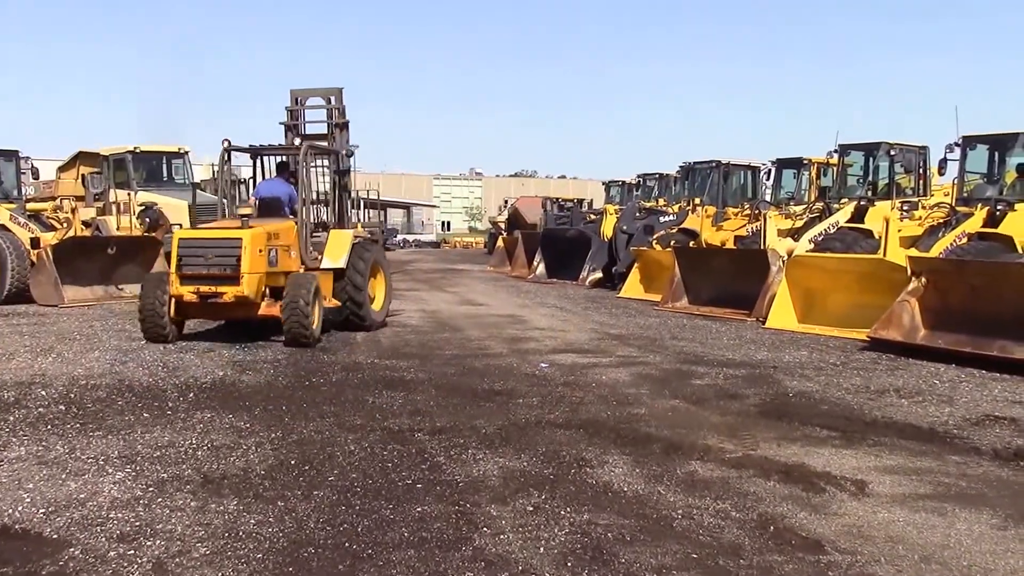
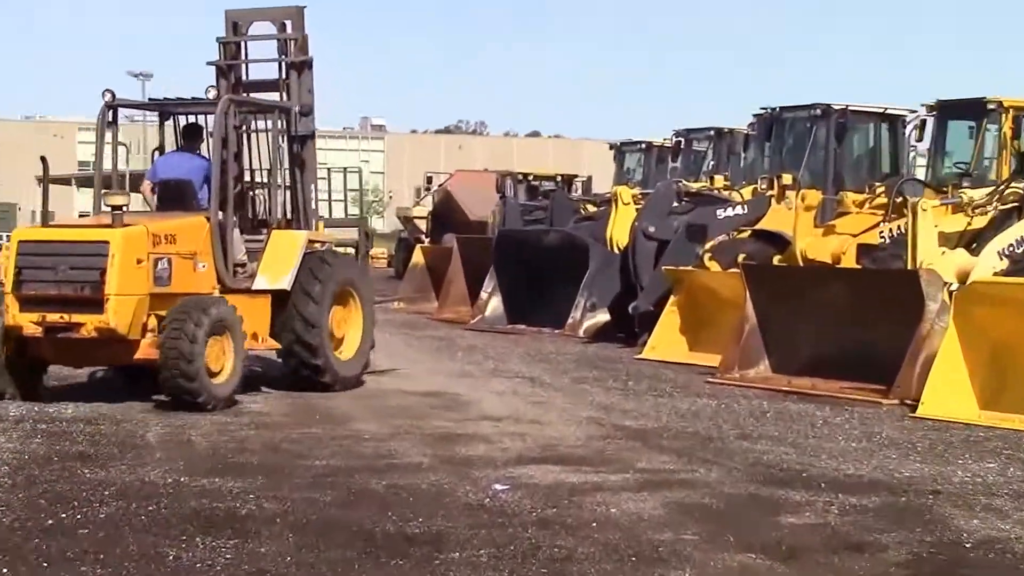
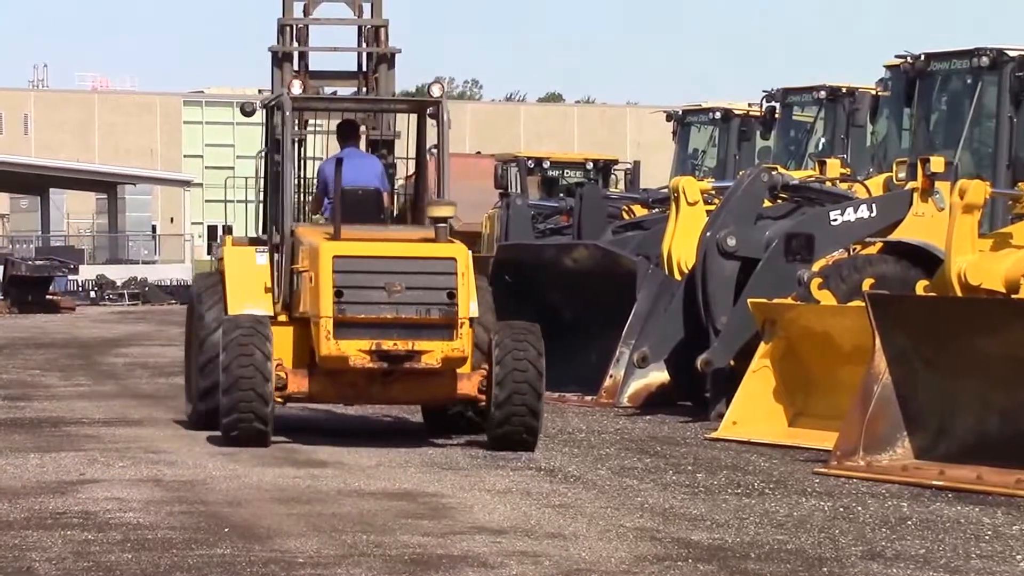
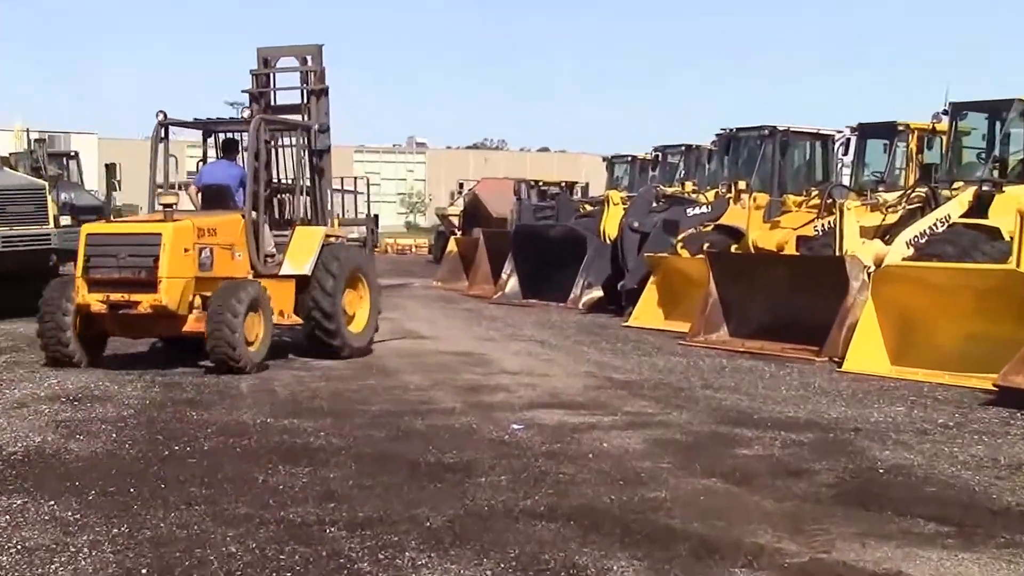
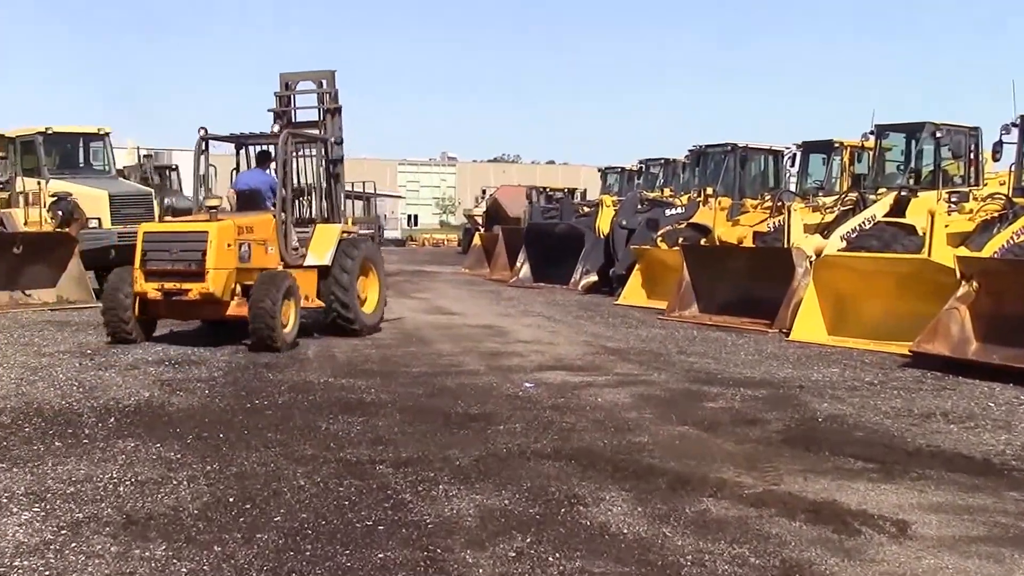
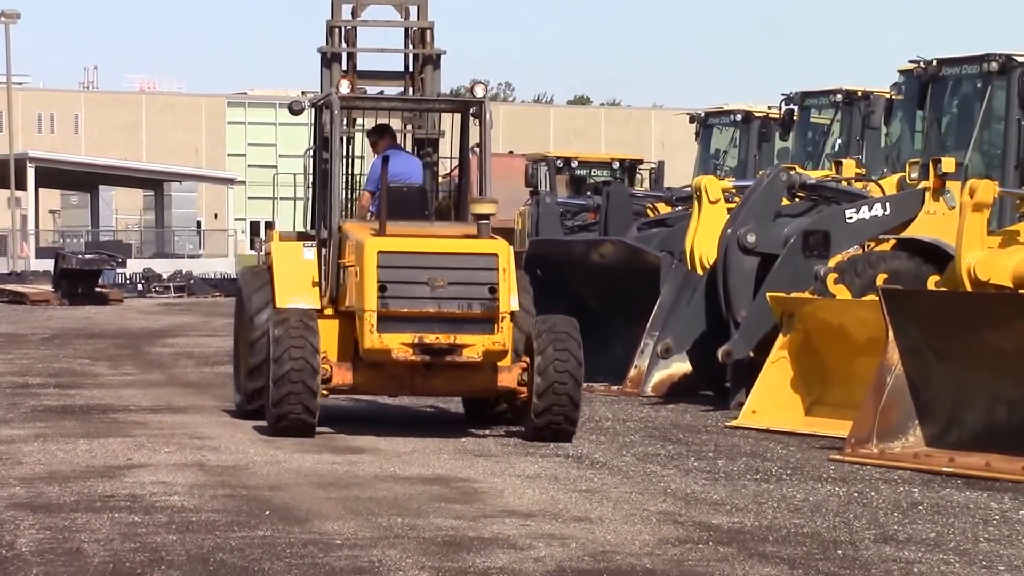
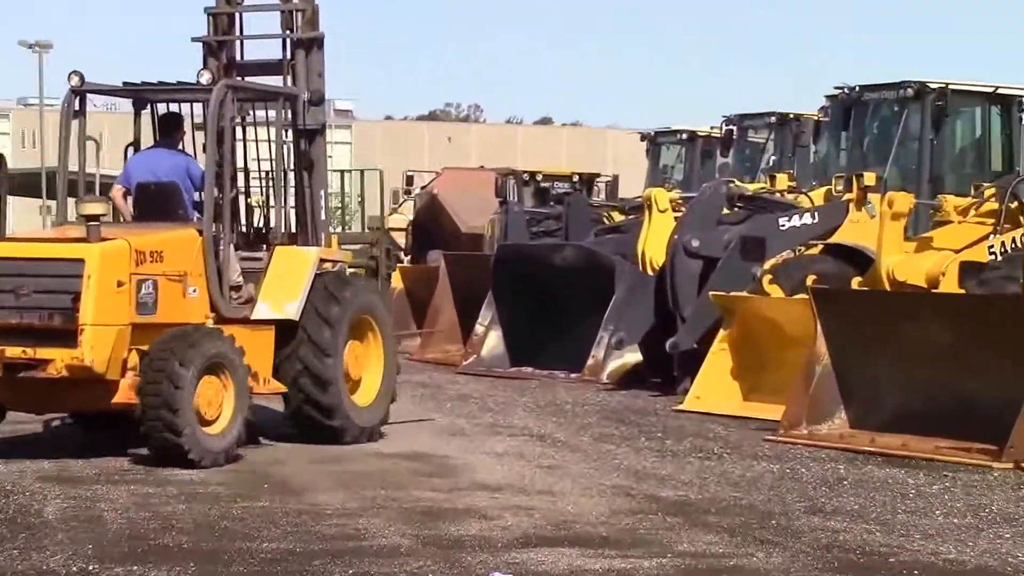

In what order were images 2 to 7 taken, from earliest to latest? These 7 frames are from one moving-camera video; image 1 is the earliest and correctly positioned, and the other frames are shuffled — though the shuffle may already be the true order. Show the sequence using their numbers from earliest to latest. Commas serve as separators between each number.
5, 4, 2, 7, 3, 6
